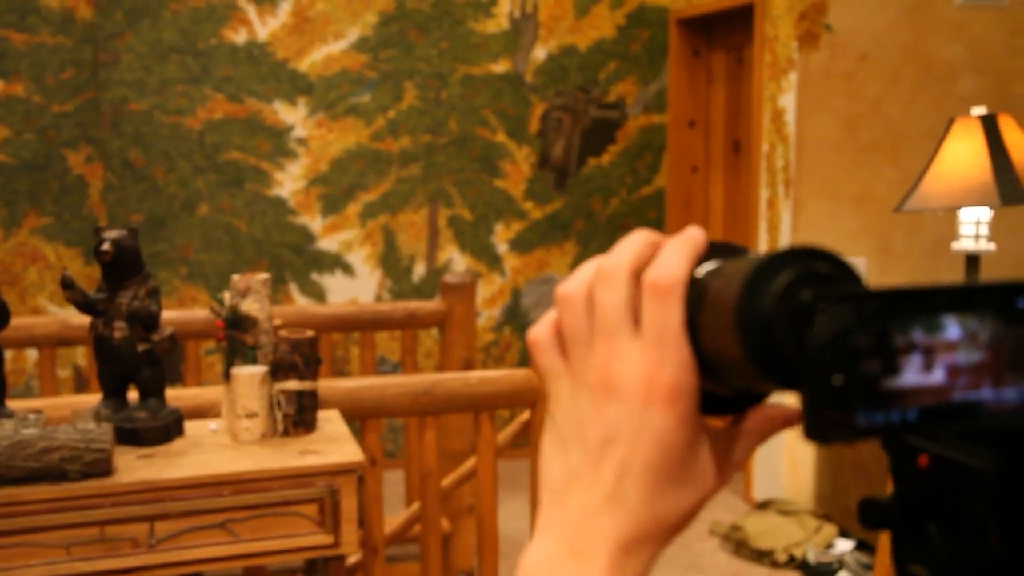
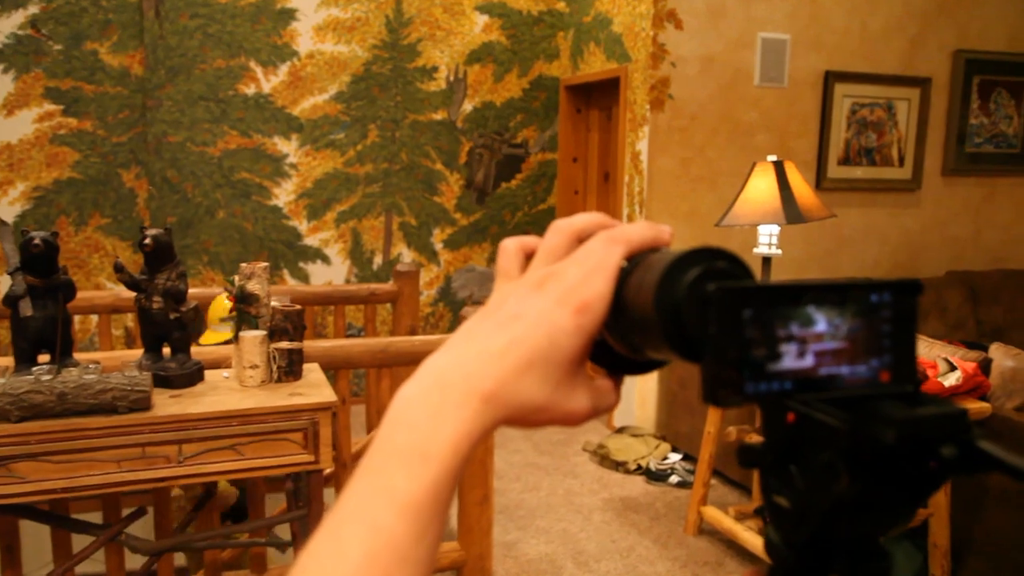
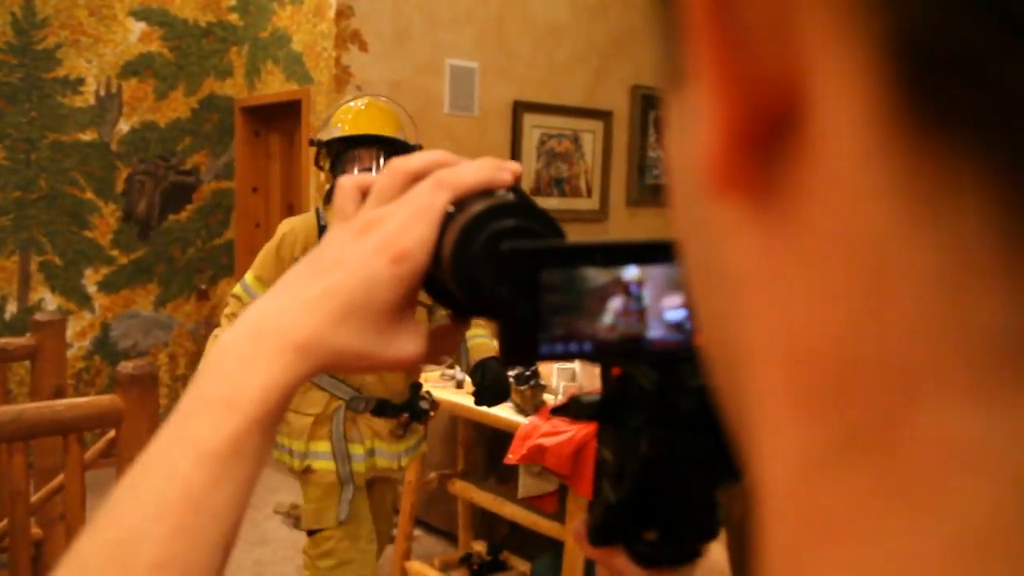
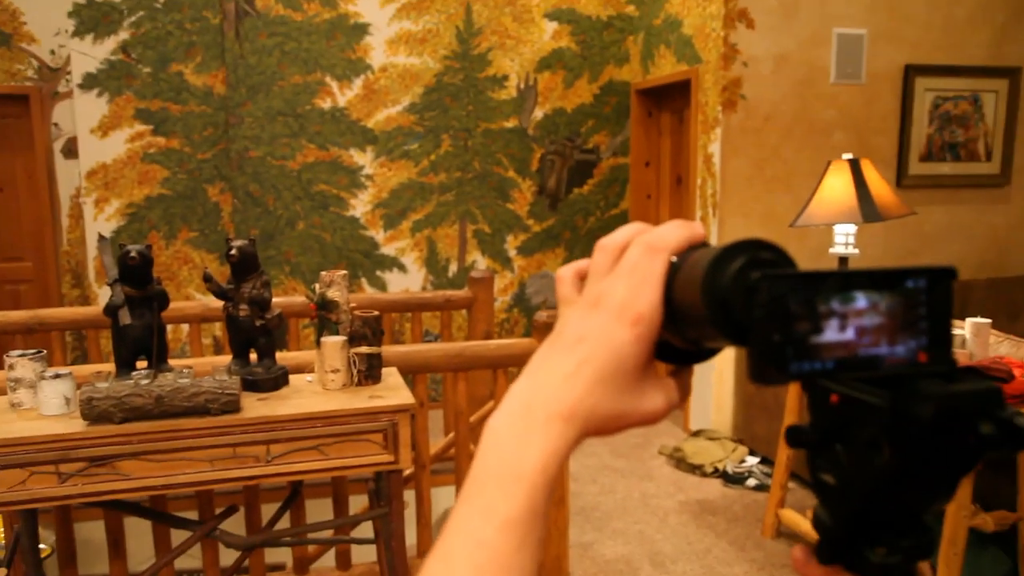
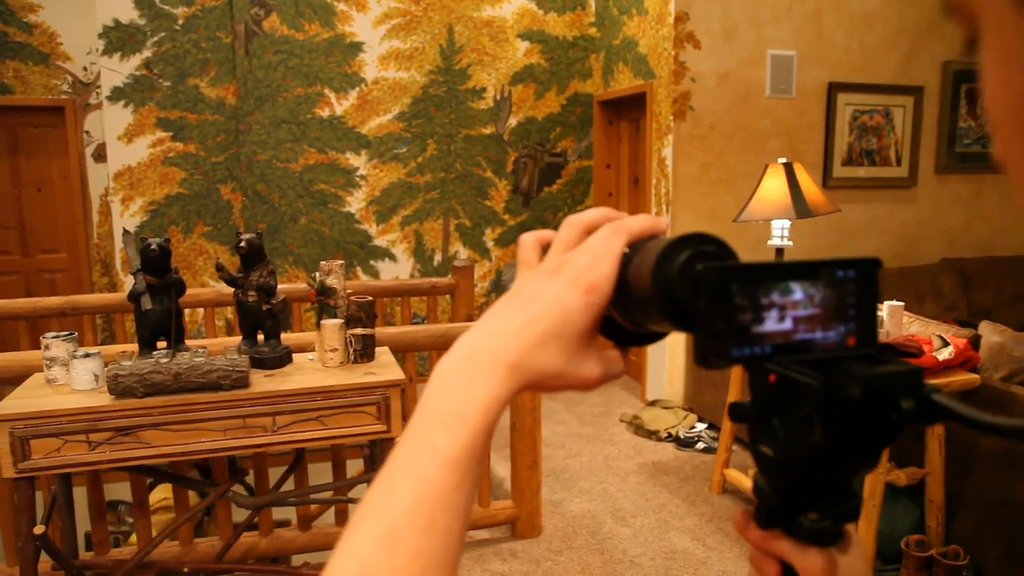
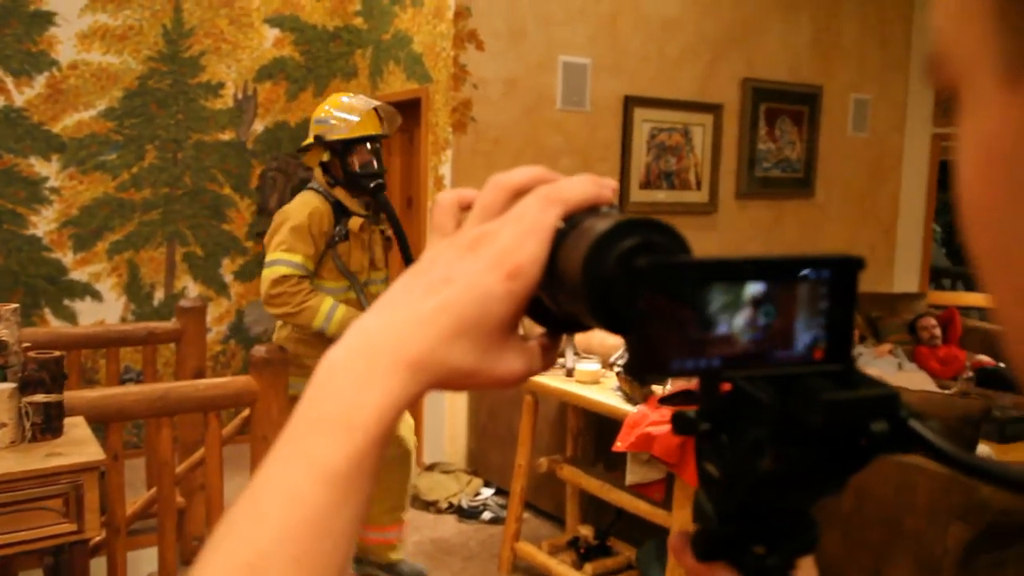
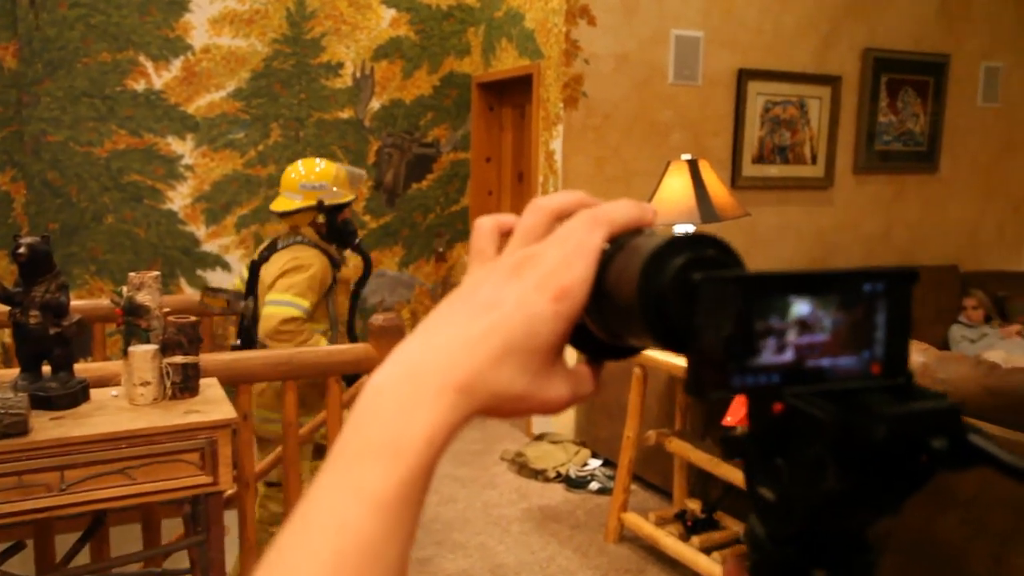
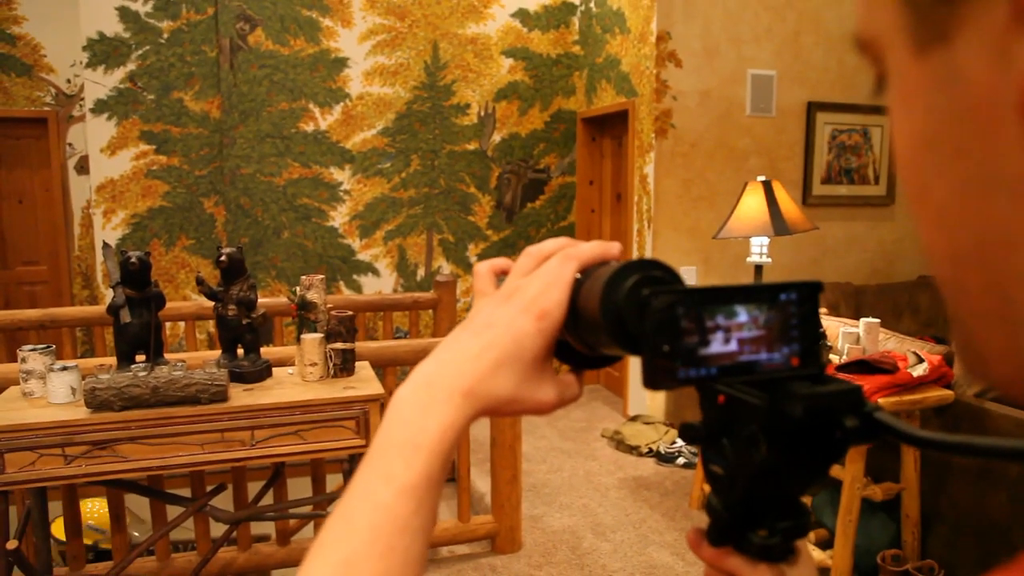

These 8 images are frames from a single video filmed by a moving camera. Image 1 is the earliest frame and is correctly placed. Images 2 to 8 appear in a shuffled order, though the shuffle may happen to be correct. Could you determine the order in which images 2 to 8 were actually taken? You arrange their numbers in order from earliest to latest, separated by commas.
4, 8, 5, 2, 7, 6, 3
